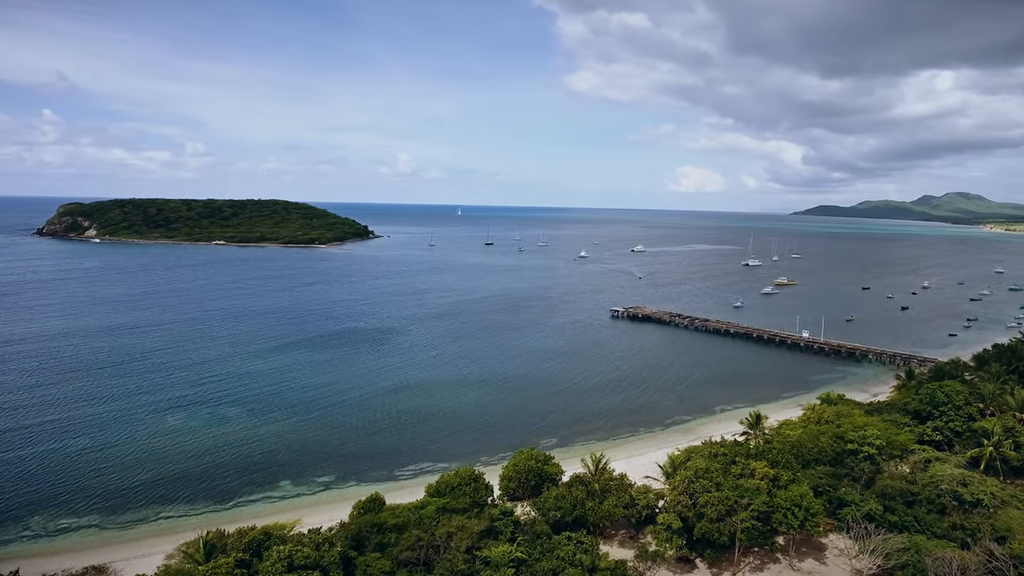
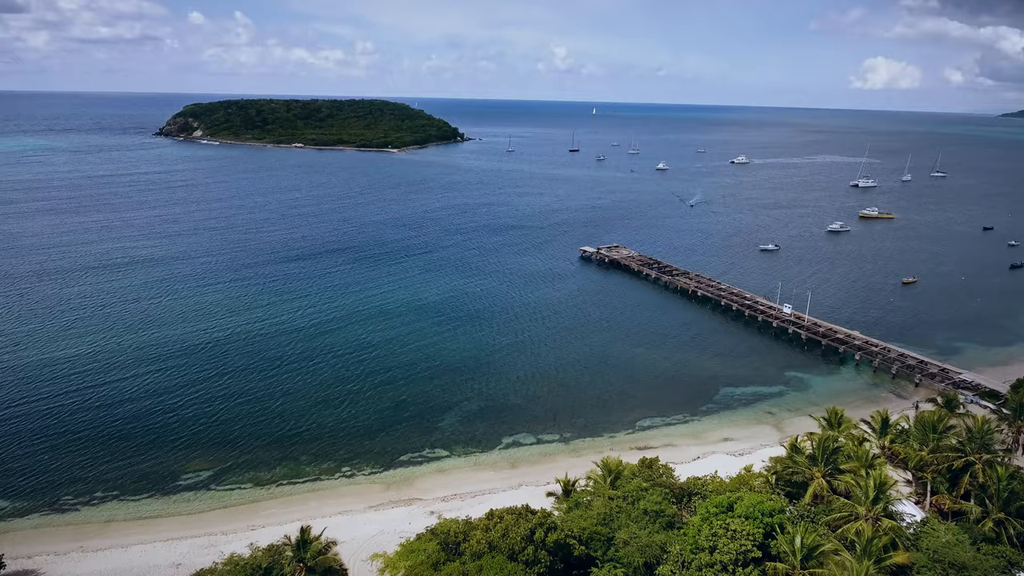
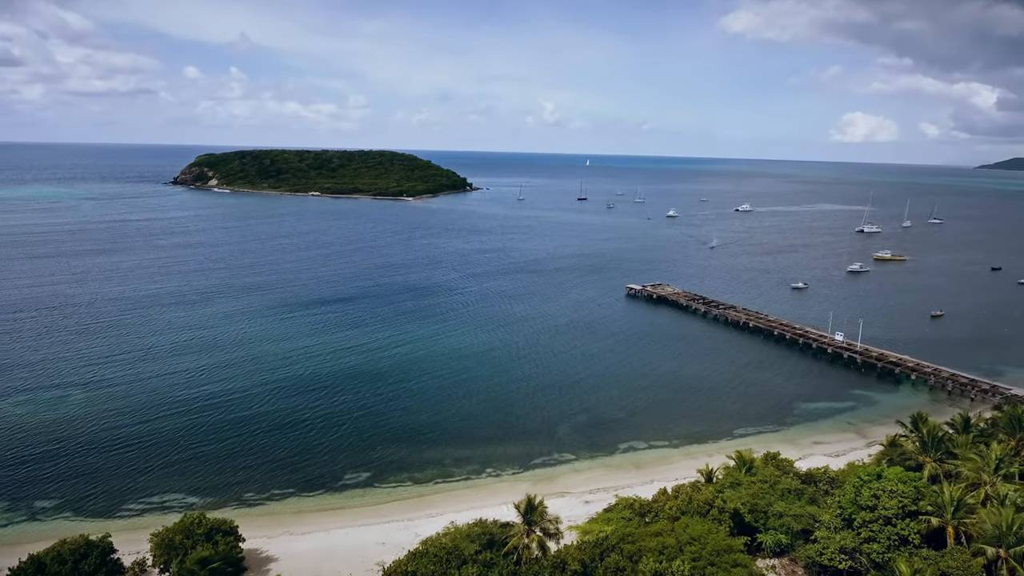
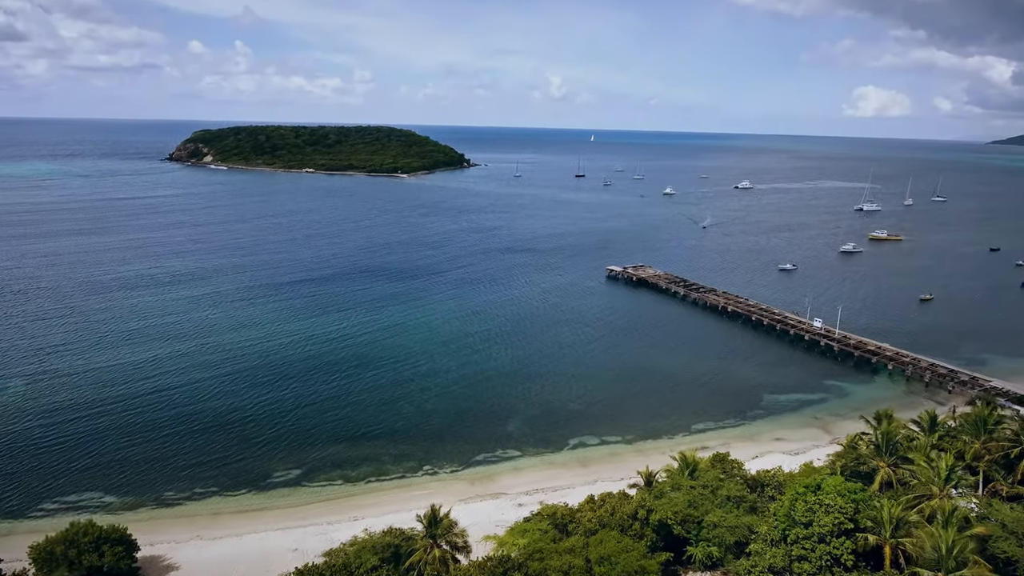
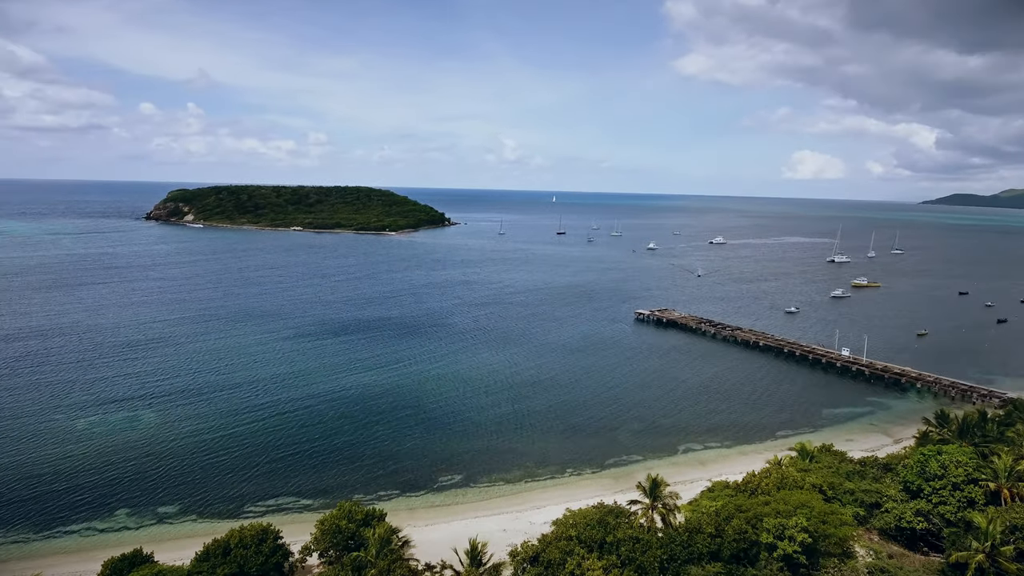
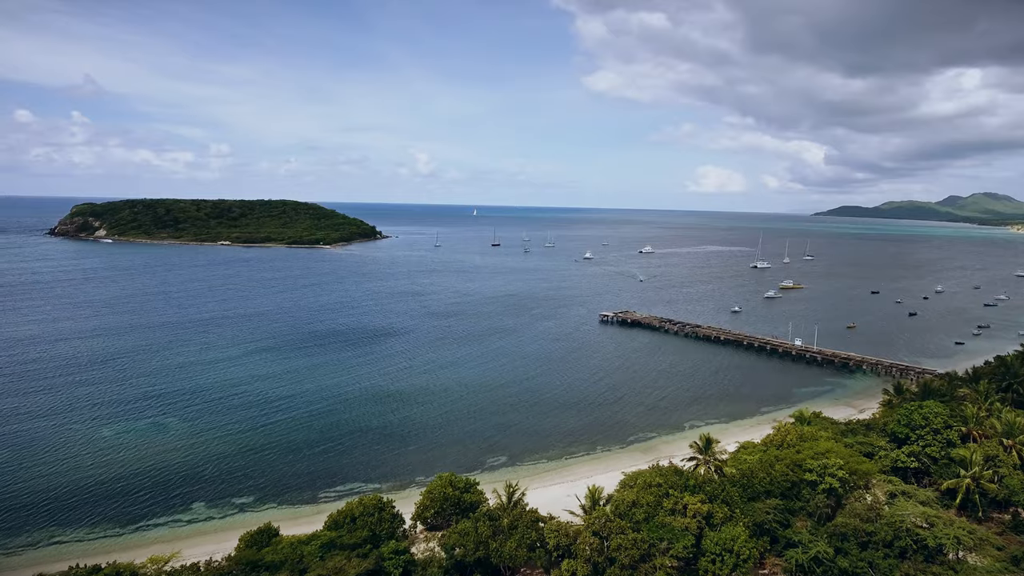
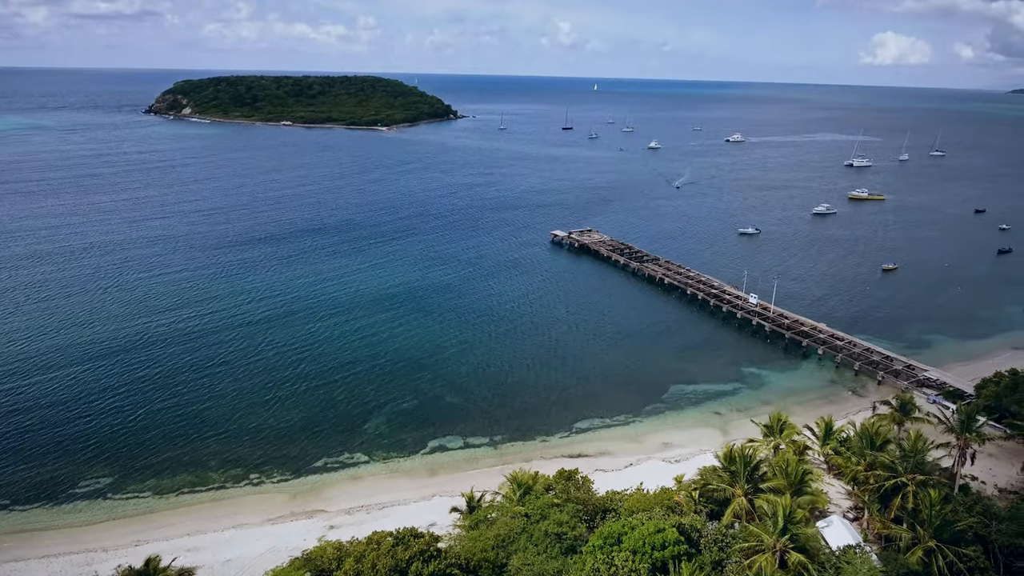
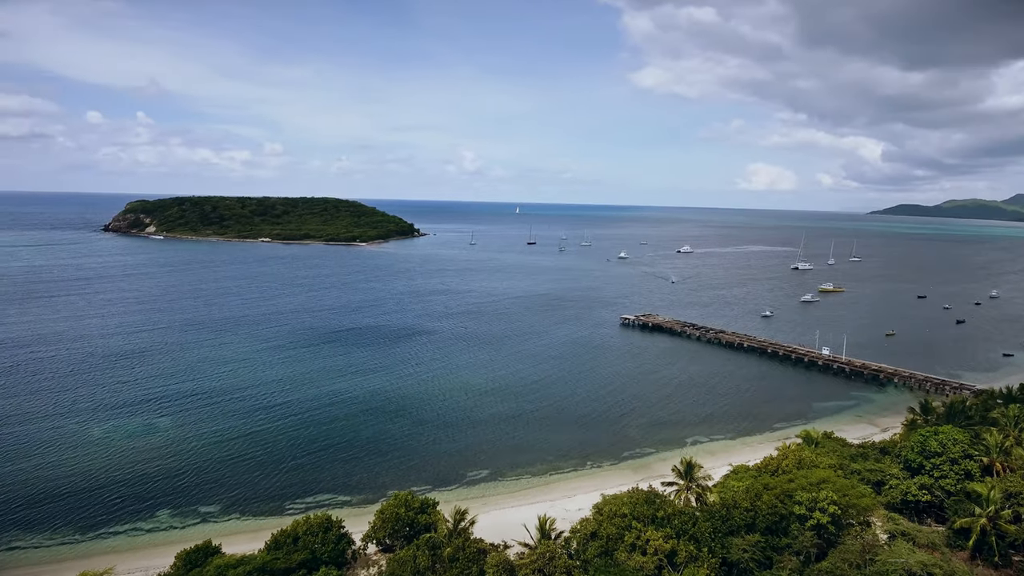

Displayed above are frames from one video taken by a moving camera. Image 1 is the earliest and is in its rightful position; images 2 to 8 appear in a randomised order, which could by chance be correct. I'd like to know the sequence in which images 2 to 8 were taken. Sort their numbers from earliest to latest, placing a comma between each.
6, 8, 5, 3, 4, 2, 7
